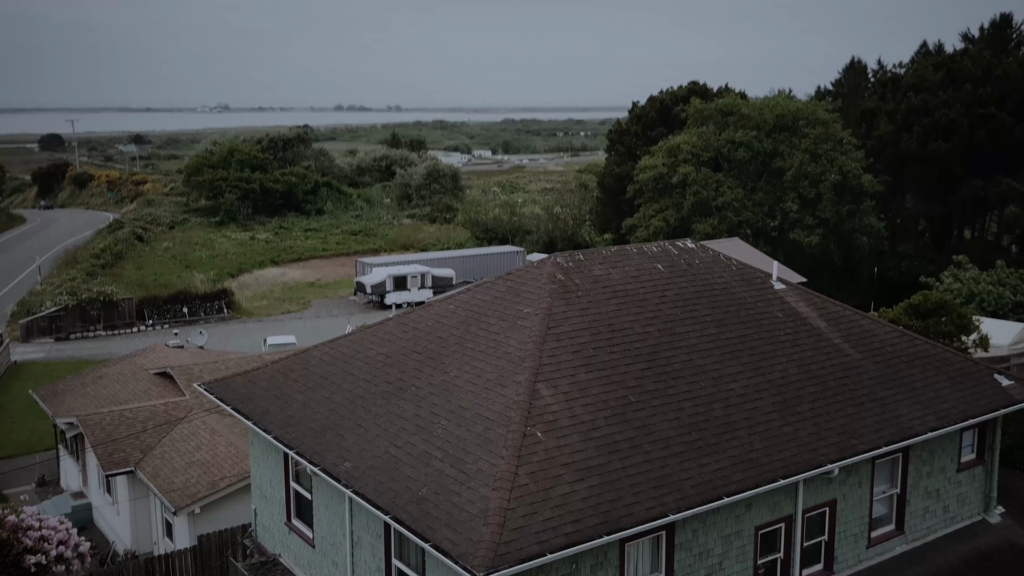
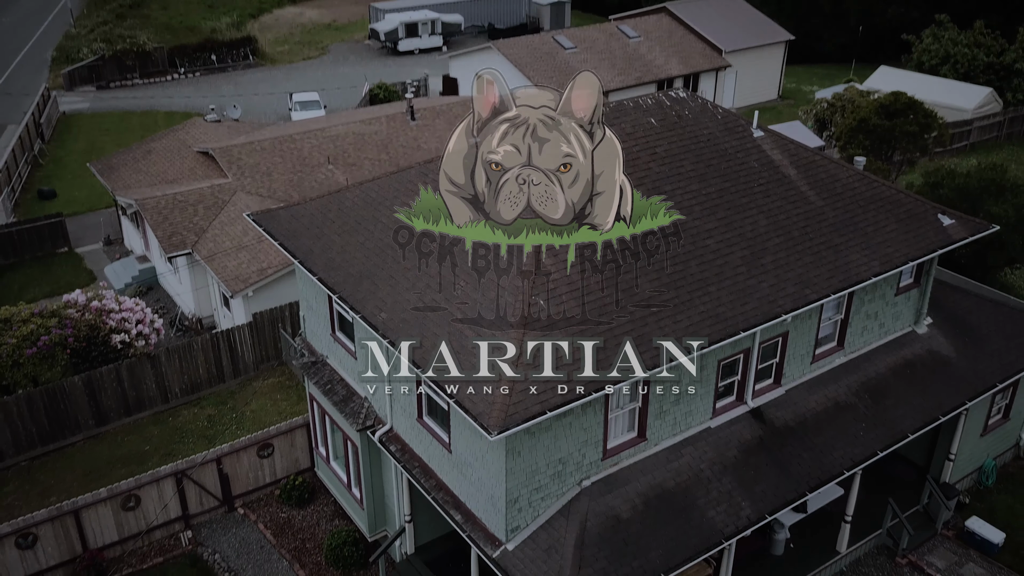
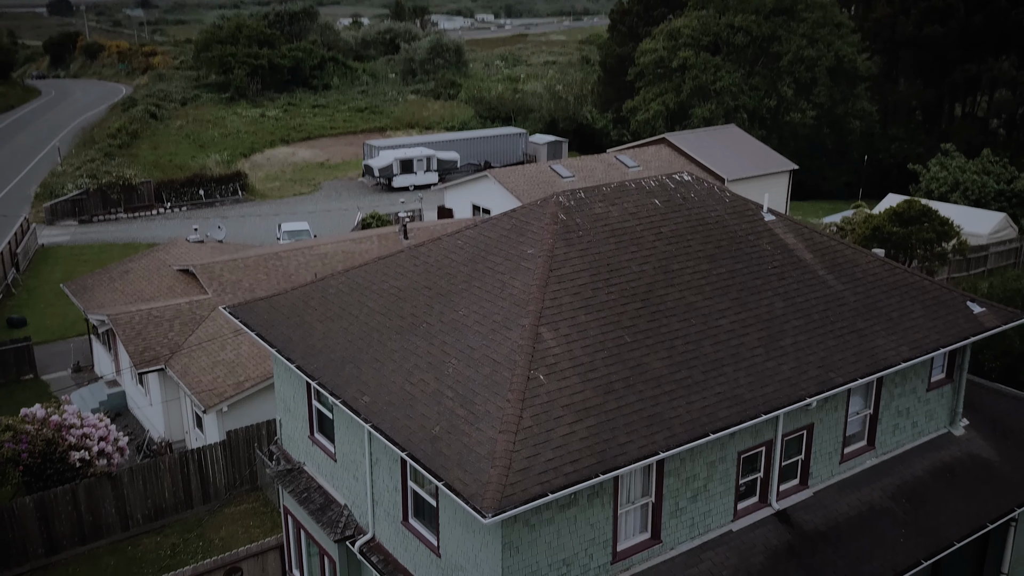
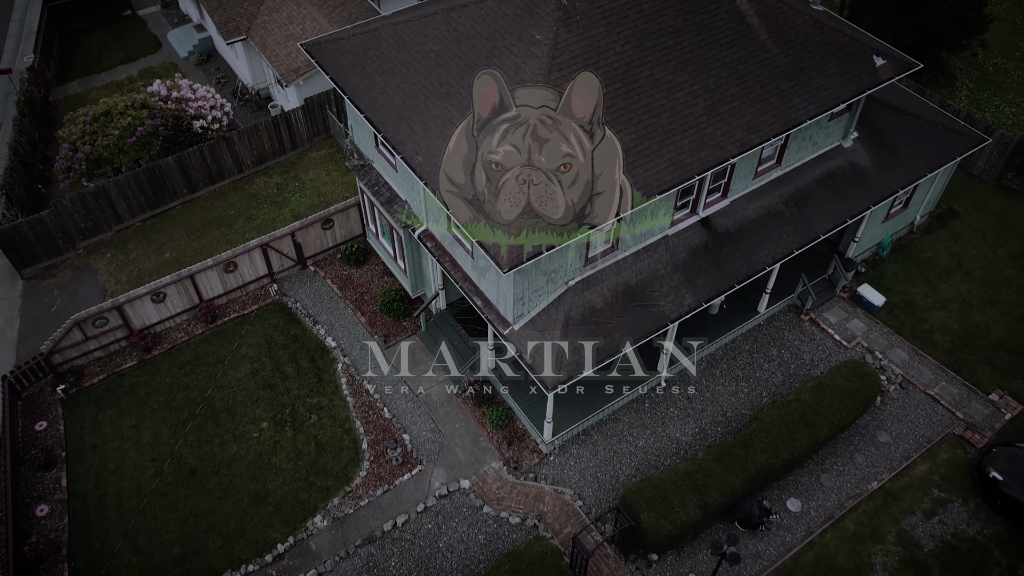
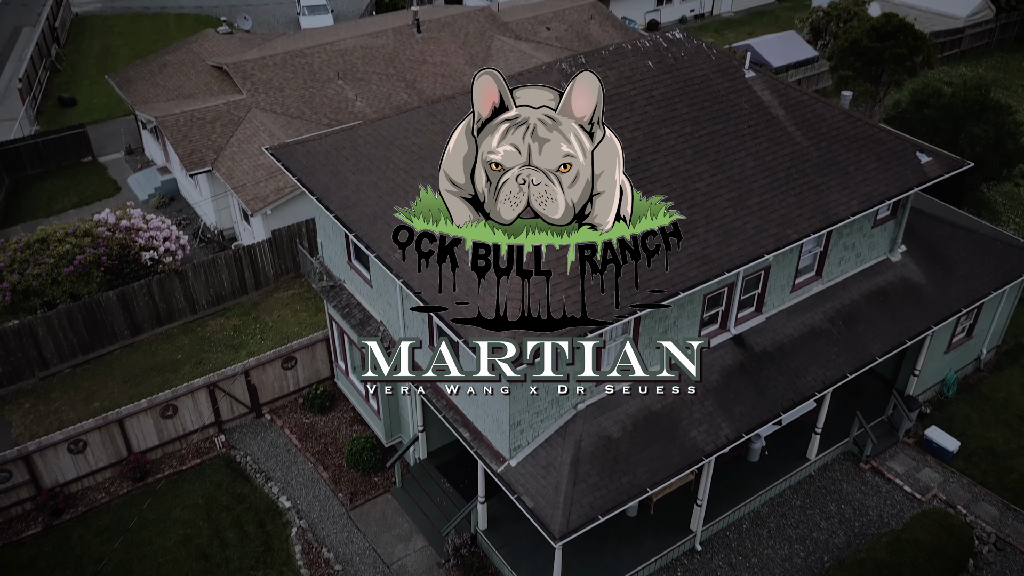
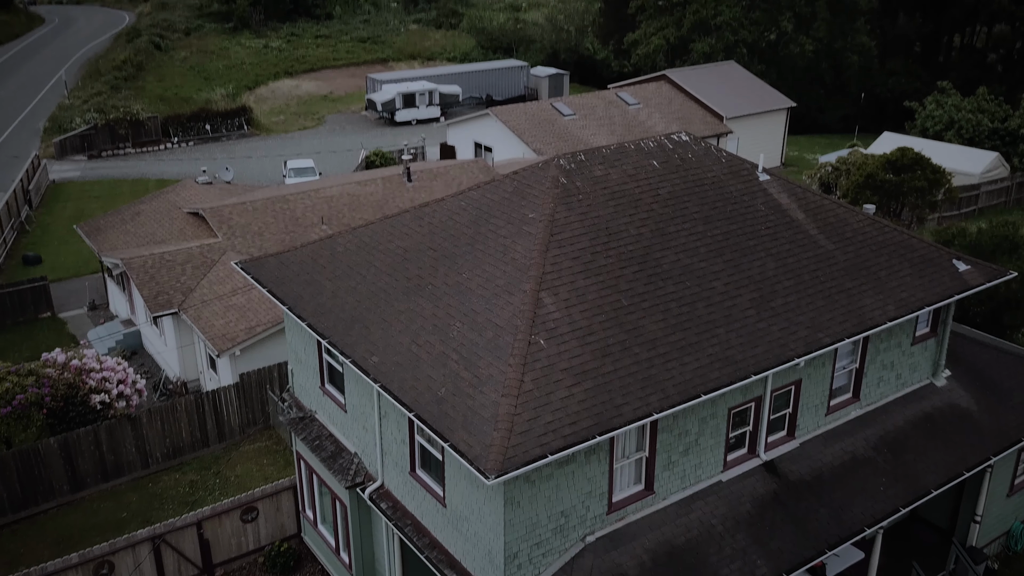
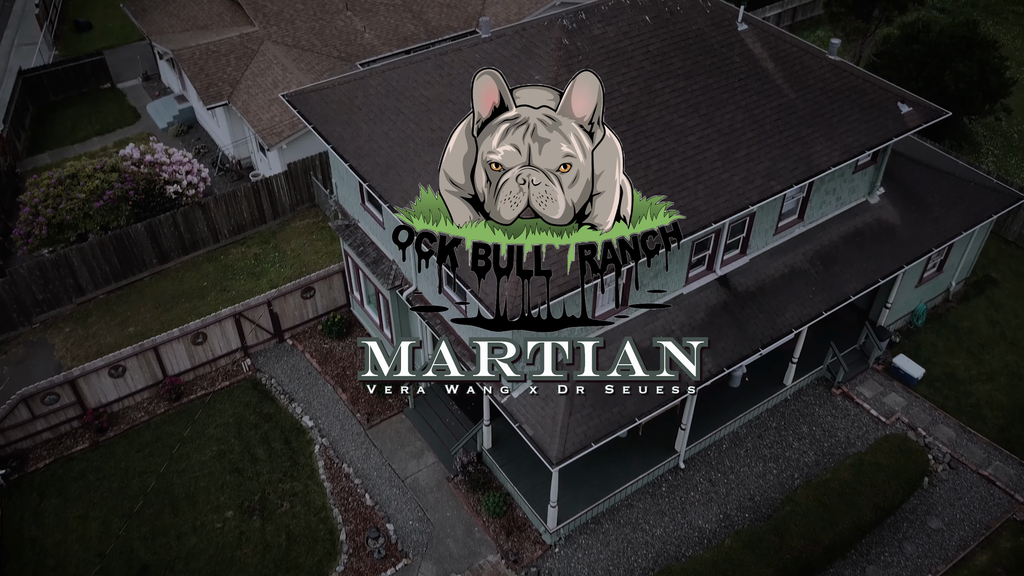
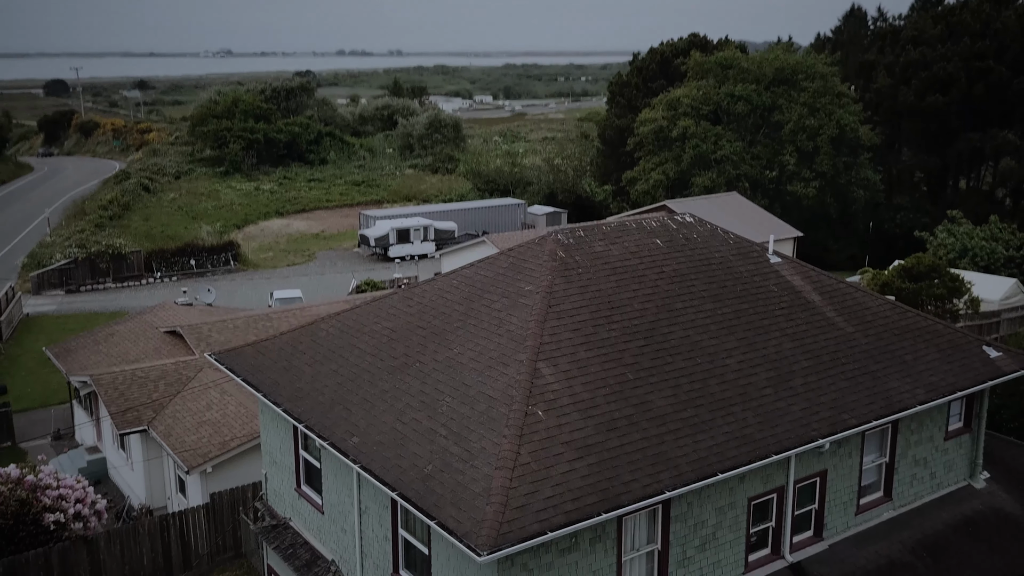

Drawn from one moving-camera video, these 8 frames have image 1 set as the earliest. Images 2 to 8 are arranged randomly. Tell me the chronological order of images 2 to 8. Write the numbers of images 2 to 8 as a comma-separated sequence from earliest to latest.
8, 3, 6, 2, 5, 7, 4
